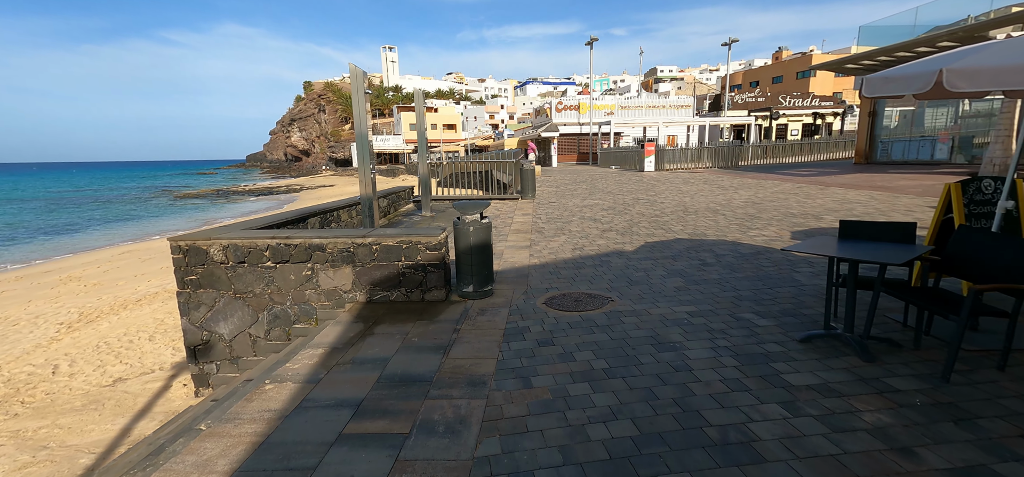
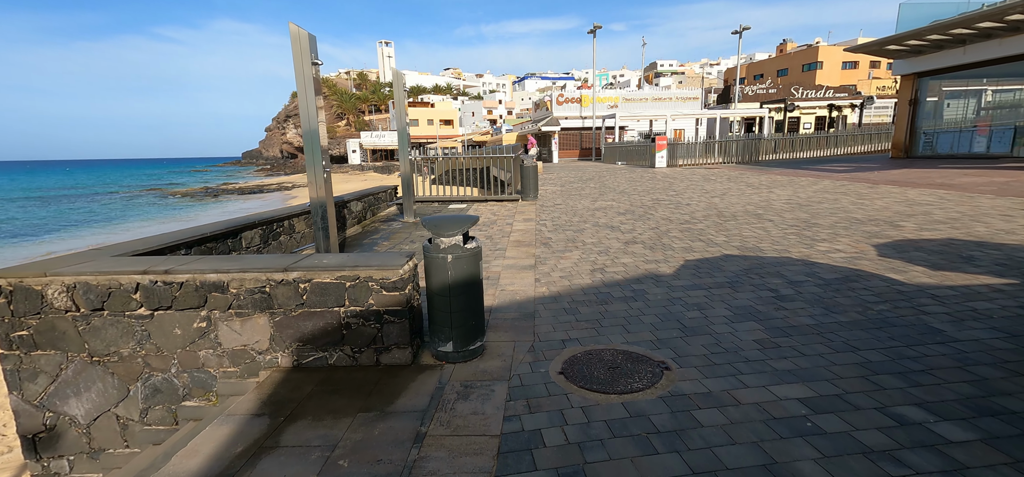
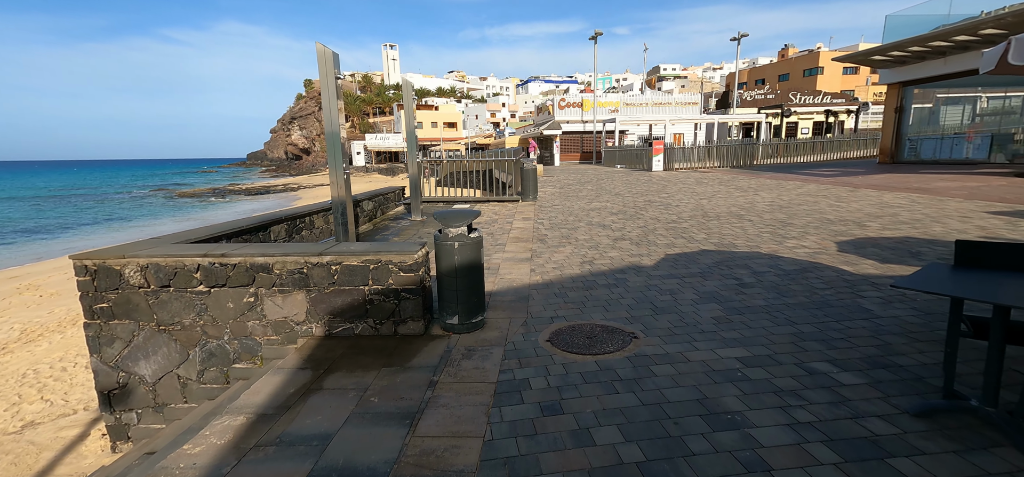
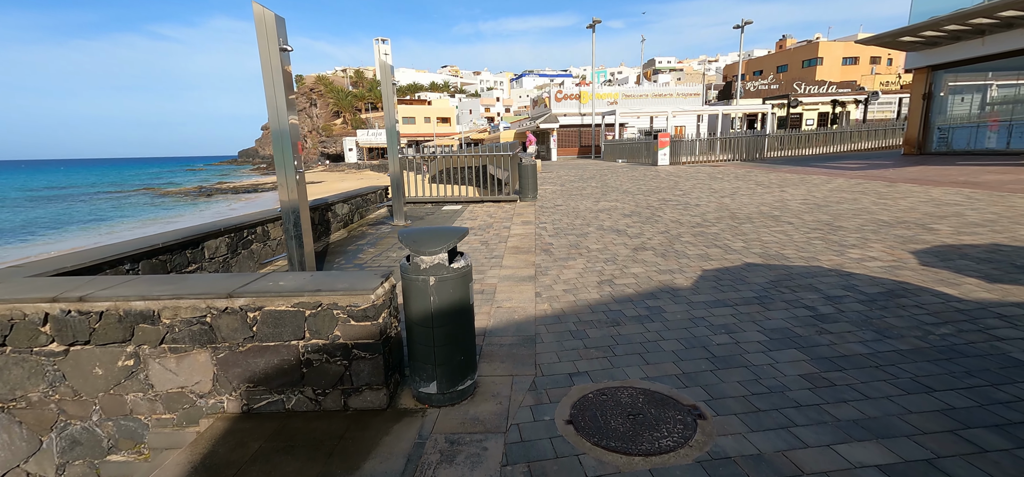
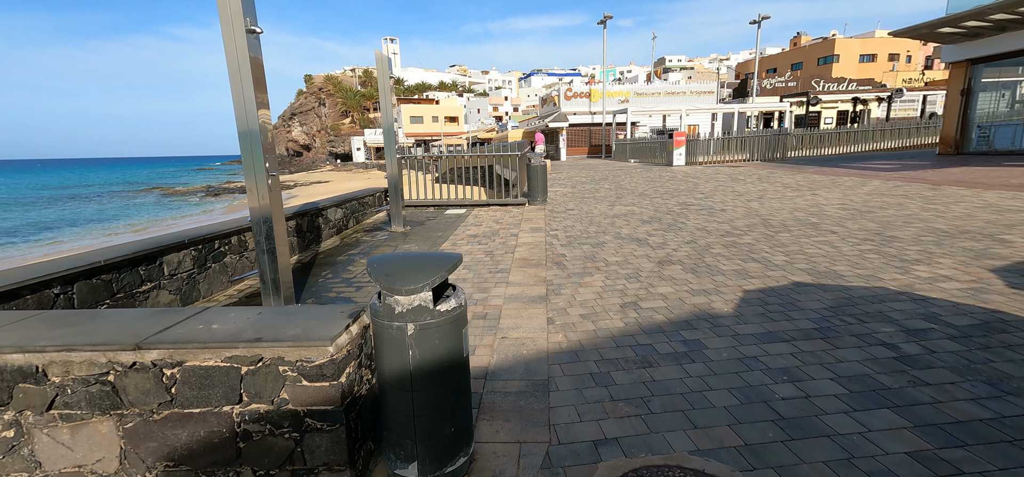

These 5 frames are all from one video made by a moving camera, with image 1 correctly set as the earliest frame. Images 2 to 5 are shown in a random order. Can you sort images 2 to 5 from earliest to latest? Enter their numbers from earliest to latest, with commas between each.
3, 2, 4, 5
